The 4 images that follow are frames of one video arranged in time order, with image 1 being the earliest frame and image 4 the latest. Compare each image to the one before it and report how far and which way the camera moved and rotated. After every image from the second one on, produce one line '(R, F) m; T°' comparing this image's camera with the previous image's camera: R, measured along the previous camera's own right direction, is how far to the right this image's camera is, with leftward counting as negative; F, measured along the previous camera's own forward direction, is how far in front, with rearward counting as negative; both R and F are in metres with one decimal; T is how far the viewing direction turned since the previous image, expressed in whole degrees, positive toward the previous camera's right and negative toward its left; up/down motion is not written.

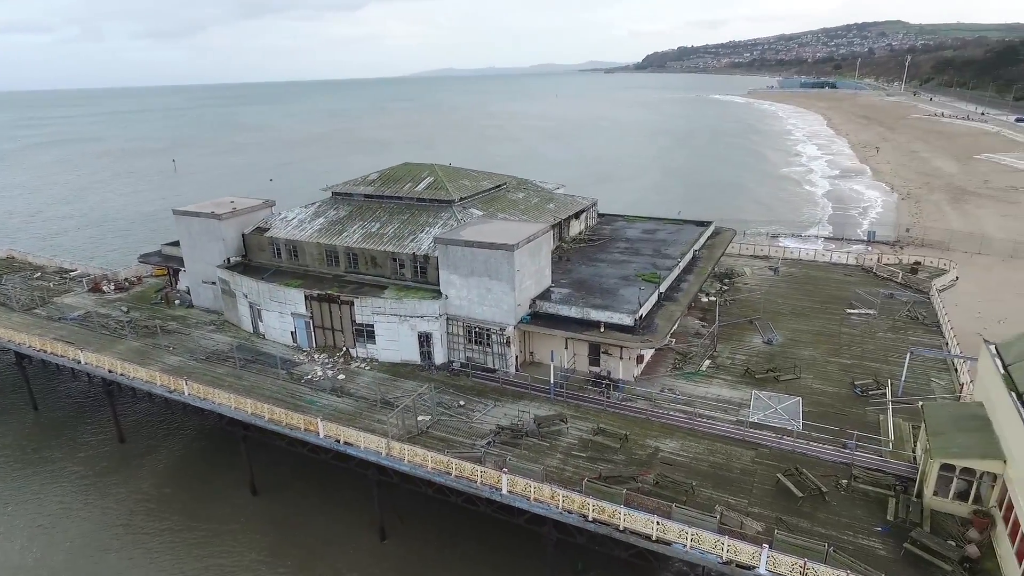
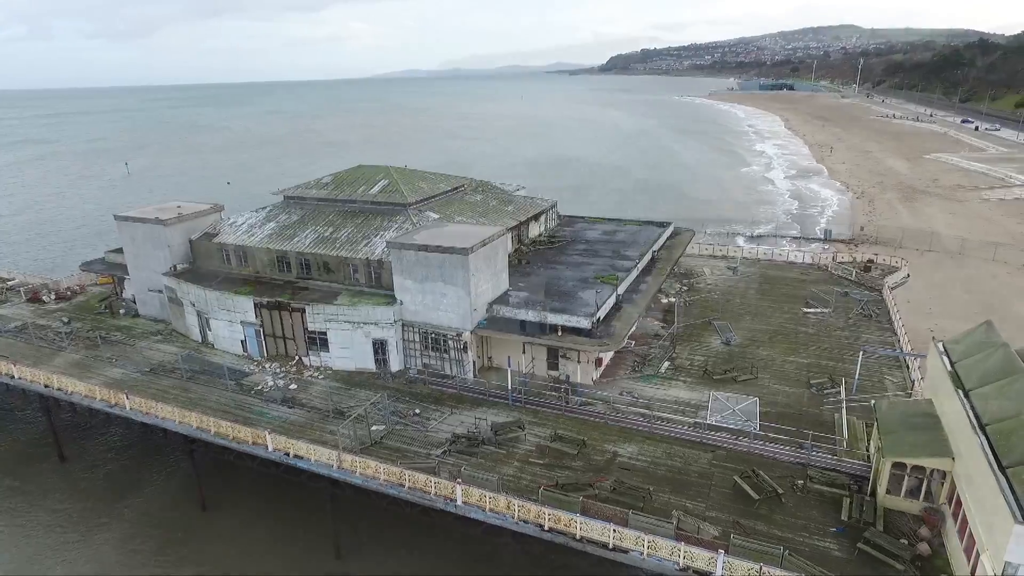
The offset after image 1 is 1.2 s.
(+0.4, +0.4) m; +3°
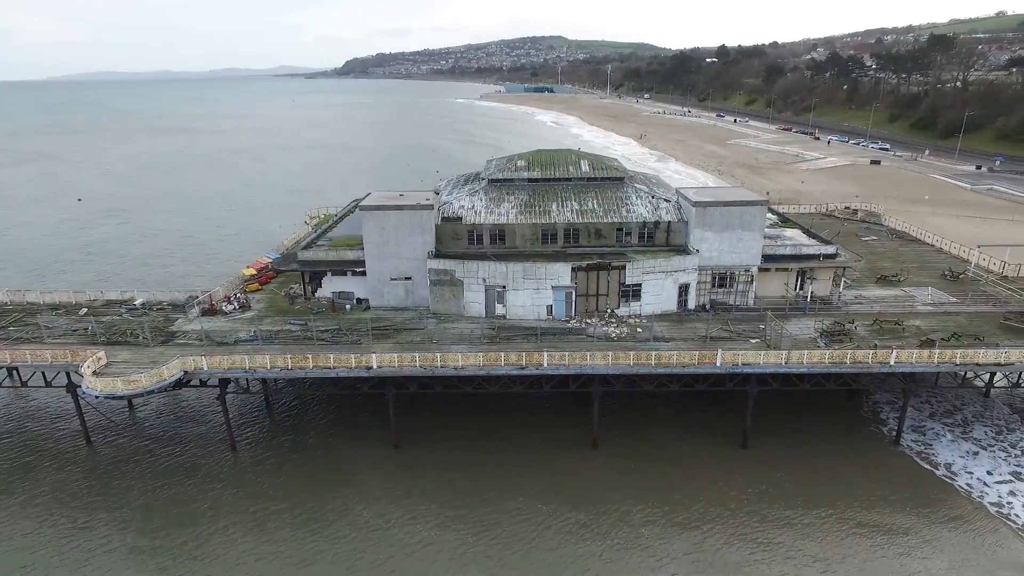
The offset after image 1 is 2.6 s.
(-4.9, -0.9) m; +6°
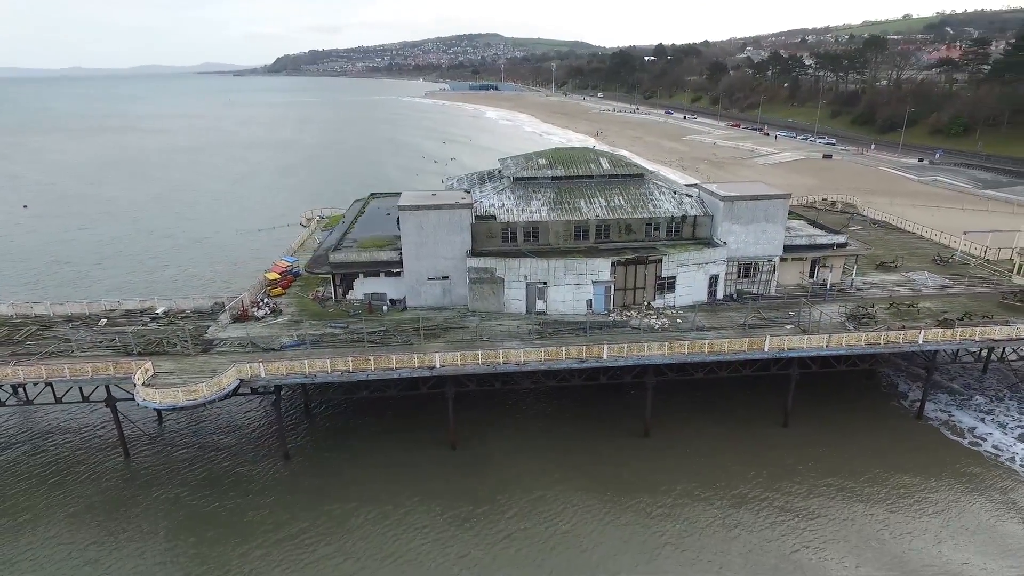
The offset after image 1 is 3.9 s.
(-6.2, -0.3) m; +5°
